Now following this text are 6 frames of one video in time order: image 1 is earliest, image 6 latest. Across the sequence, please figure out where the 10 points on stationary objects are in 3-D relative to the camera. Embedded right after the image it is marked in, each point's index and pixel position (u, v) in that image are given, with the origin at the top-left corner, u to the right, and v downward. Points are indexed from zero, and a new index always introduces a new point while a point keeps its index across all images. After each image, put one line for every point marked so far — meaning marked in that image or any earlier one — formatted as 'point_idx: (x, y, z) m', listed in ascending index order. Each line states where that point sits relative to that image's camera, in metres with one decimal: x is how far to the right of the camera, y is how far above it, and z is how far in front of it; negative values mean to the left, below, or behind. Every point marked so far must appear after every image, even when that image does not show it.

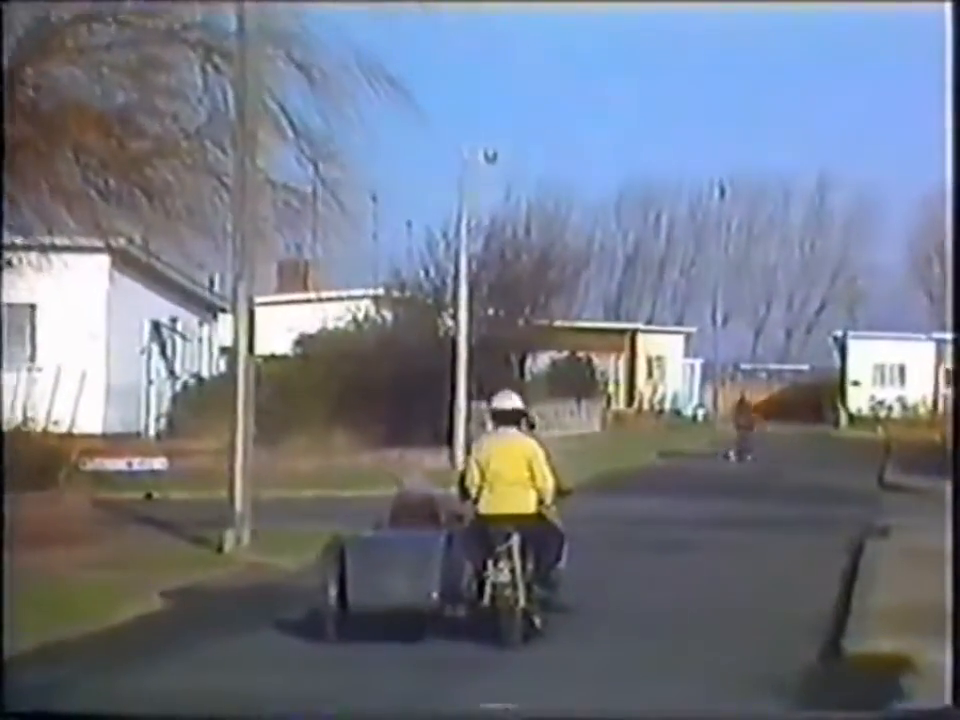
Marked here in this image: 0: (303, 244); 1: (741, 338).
0: (-1.5, +1.0, +14.4) m
1: (+2.2, +0.2, +13.8) m
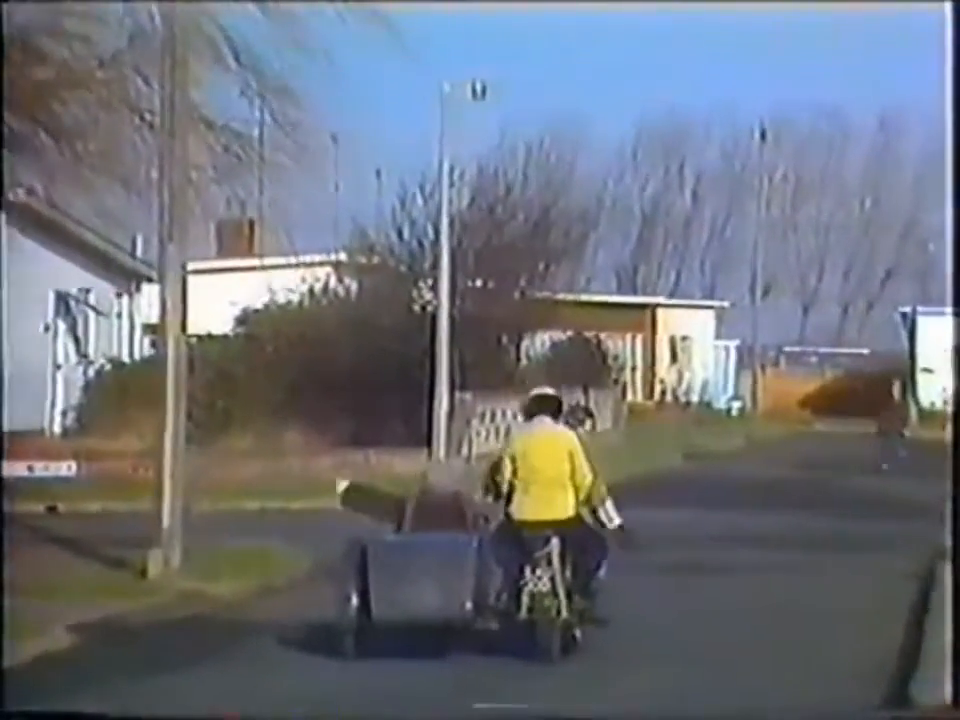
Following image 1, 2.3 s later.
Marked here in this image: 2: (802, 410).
0: (-1.6, +1.1, +11.7) m
1: (+2.1, +0.3, +11.2) m
2: (+2.1, -0.3, +10.9) m
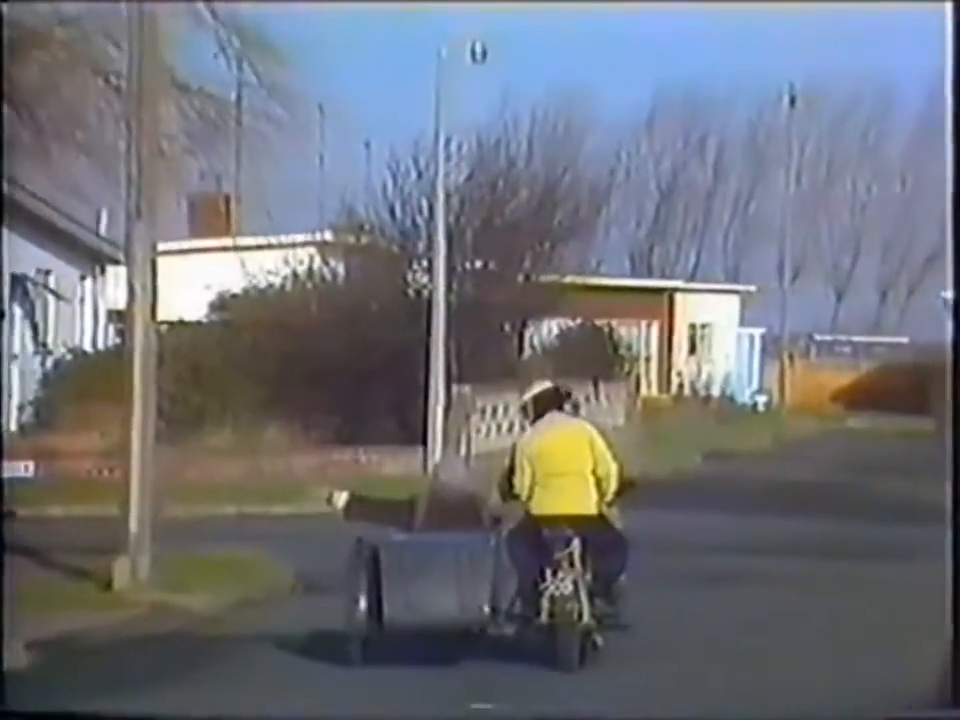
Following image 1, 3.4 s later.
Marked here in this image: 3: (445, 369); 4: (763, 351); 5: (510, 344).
0: (-1.6, +1.2, +10.7) m
1: (+2.1, +0.4, +10.2) m
2: (+2.1, -0.3, +9.9) m
3: (-0.2, -0.1, +10.8) m
4: (+1.7, +0.1, +10.1) m
5: (+0.2, +0.1, +10.6) m
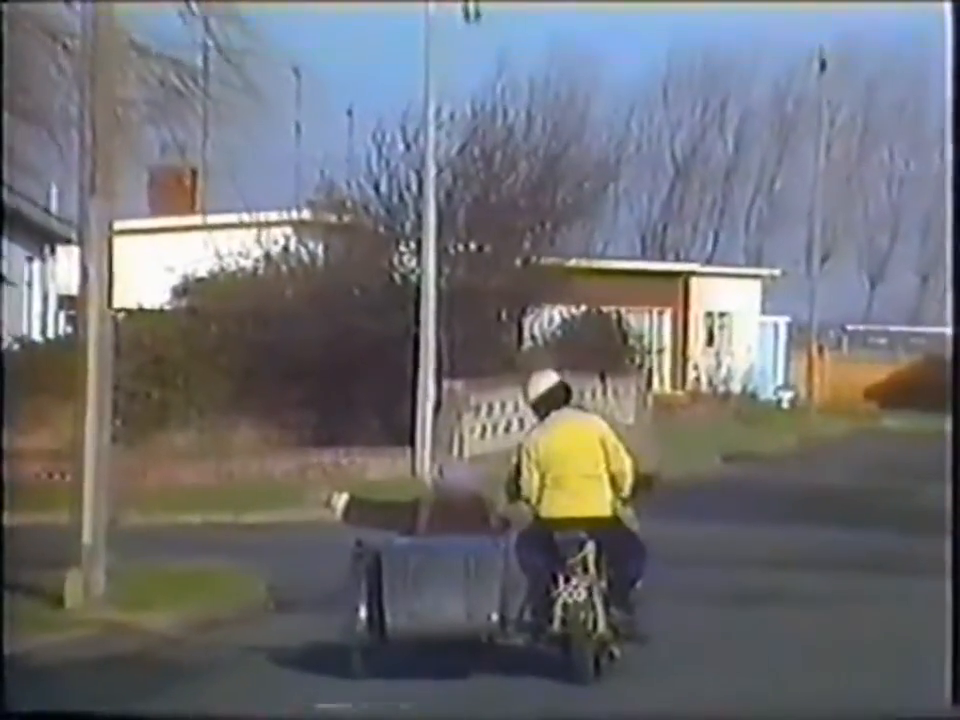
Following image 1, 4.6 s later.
0: (-1.7, +1.2, +9.6) m
1: (+2.0, +0.4, +9.2) m
2: (+2.1, -0.2, +8.9) m
3: (-0.3, 0.0, +9.7) m
4: (+1.7, +0.1, +9.1) m
5: (+0.2, +0.1, +9.6) m
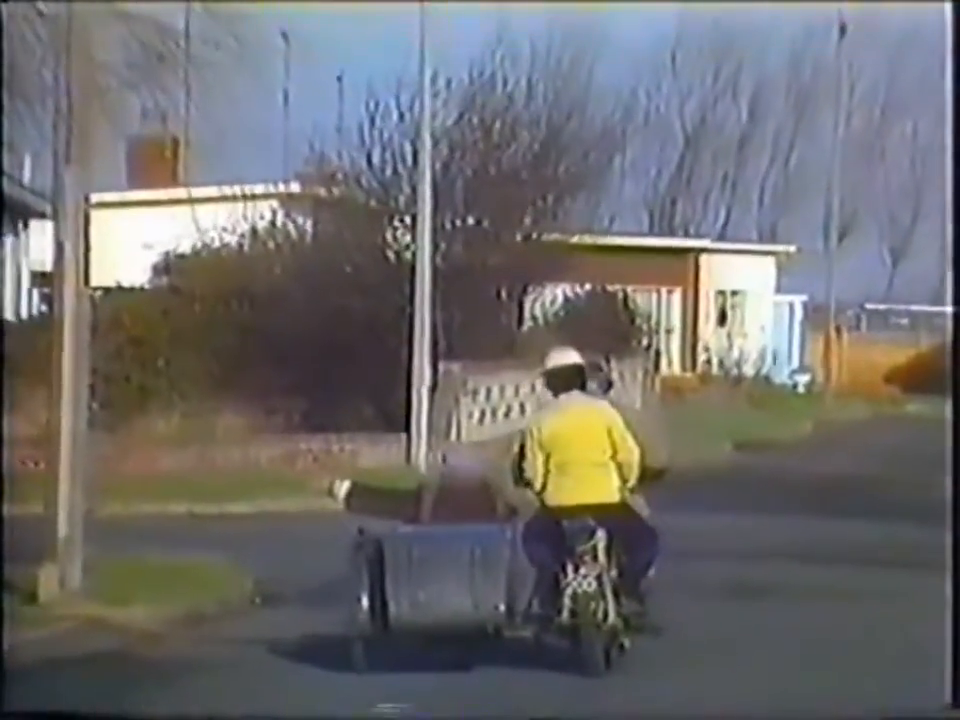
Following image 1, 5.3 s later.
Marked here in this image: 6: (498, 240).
0: (-1.7, +1.3, +9.0) m
1: (+2.0, +0.5, +8.7) m
2: (+2.1, -0.1, +8.4) m
3: (-0.3, +0.1, +9.2) m
4: (+1.7, +0.2, +8.6) m
5: (+0.1, +0.3, +9.1) m
6: (+0.1, +0.7, +9.2) m
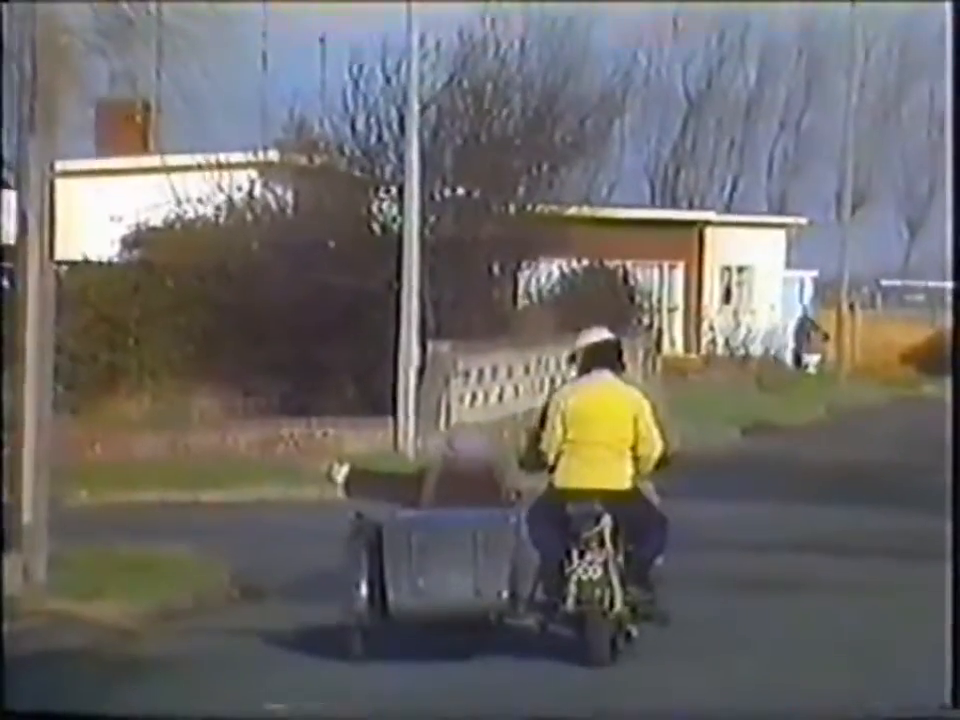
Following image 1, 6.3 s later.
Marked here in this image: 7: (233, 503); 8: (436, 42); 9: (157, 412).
0: (-1.7, +1.5, +8.5) m
1: (+2.0, +0.6, +8.2) m
2: (+2.0, 0.0, +7.9) m
3: (-0.3, +0.2, +8.7) m
4: (+1.7, +0.3, +8.1) m
5: (+0.1, +0.4, +8.6) m
6: (0.0, +0.8, +8.7) m
7: (-1.2, -0.7, +8.3) m
8: (-0.3, +1.7, +8.8) m
9: (-1.6, -0.2, +8.2) m
